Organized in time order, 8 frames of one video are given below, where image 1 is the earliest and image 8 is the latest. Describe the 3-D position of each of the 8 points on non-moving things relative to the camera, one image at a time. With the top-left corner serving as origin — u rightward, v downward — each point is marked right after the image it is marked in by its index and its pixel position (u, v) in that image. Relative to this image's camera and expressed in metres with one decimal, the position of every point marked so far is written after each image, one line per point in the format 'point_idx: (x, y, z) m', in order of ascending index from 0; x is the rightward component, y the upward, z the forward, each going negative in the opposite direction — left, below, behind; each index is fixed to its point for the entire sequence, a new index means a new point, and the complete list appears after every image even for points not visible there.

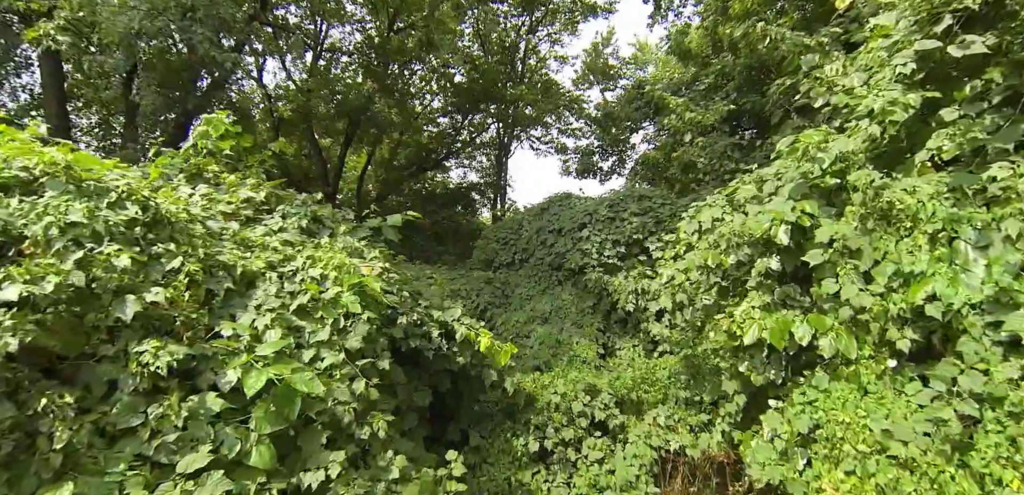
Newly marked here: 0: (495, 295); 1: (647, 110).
0: (-0.2, -0.7, +6.9) m
1: (+3.0, +2.9, +10.6) m
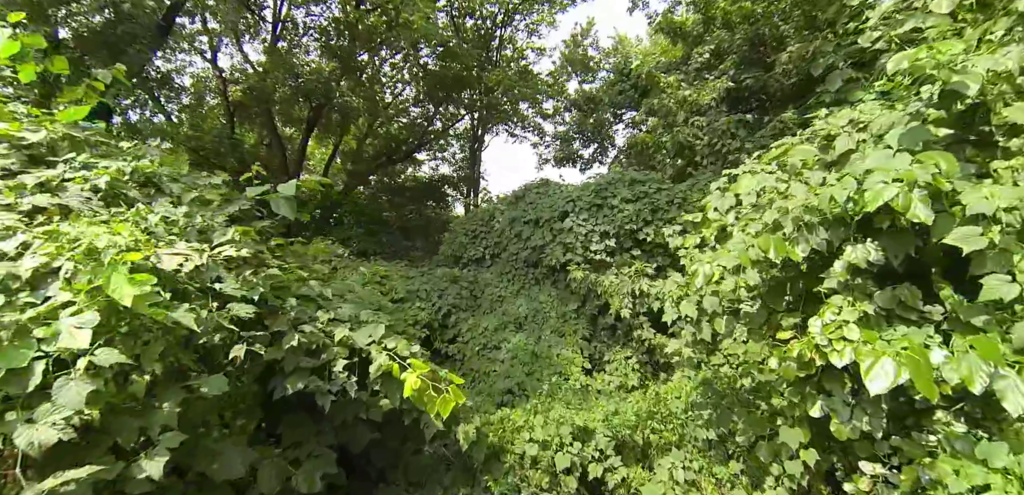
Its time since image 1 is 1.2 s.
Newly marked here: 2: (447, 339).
0: (-0.6, -0.6, +5.9) m
1: (+2.5, +3.0, +9.7) m
2: (-0.7, -1.0, +5.4) m
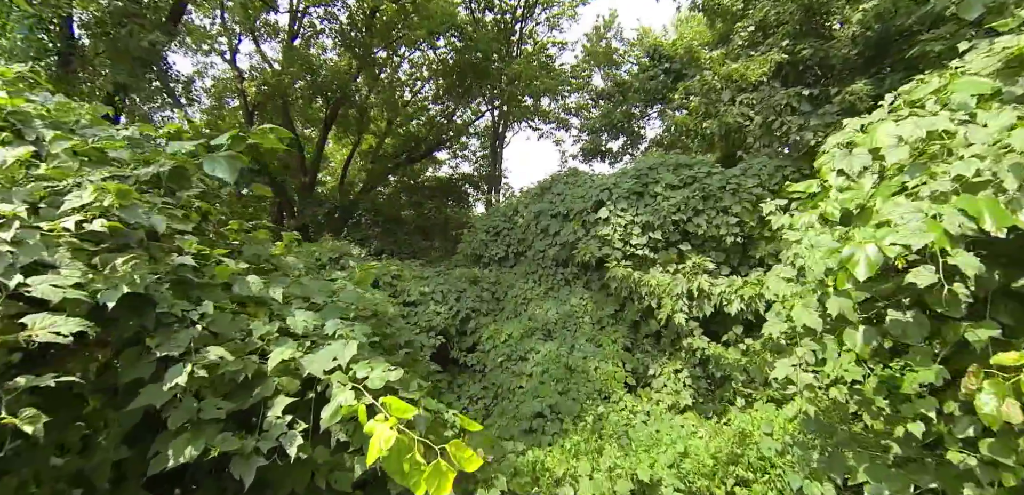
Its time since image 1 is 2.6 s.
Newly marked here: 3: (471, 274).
0: (-0.3, -0.5, +5.2) m
1: (+2.9, +3.0, +8.9) m
2: (-0.4, -1.0, +4.8) m
3: (-0.4, -0.3, +5.5) m
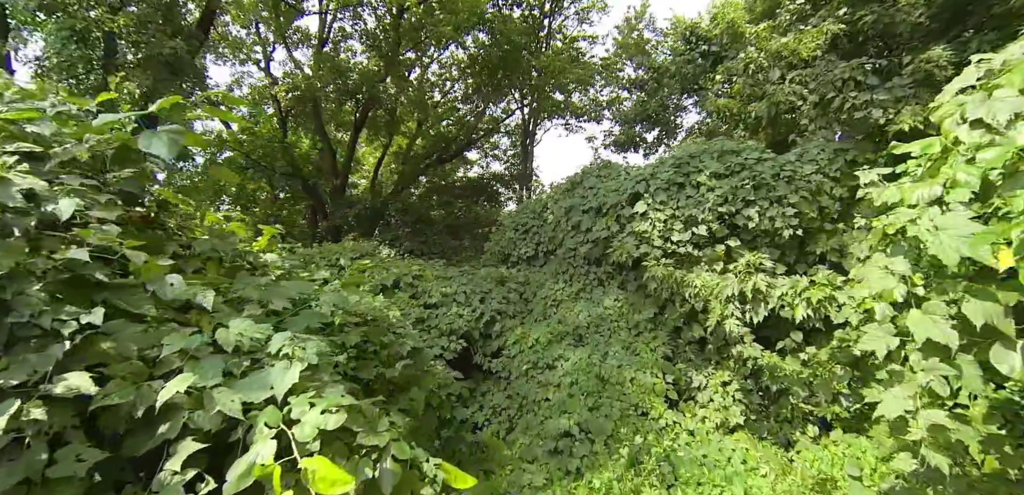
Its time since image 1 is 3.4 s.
0: (0.0, -0.5, +4.8) m
1: (+3.4, +3.1, +8.3) m
2: (-0.2, -1.0, +4.4) m
3: (-0.2, -0.3, +5.2) m
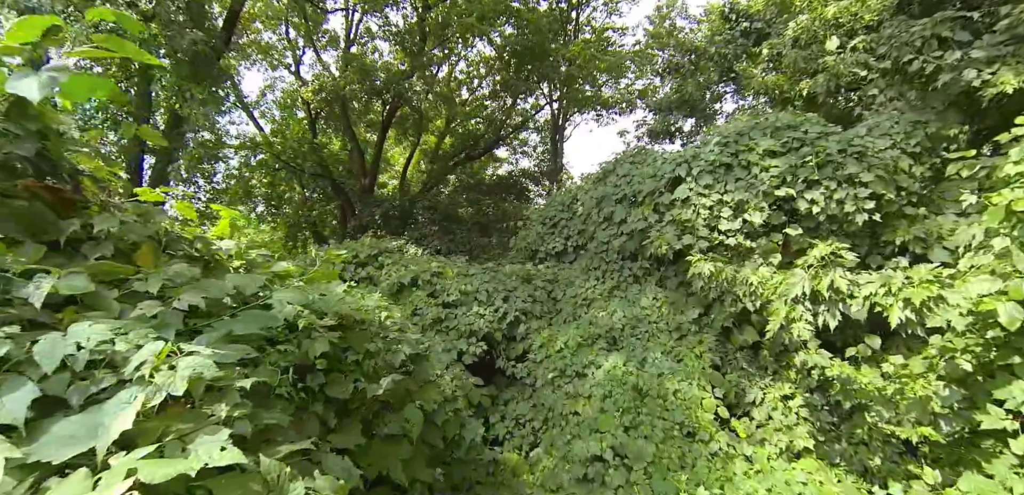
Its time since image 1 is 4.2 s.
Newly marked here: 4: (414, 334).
0: (+0.2, -0.5, +4.4) m
1: (+3.8, +3.1, +7.6) m
2: (0.0, -0.9, +4.0) m
3: (+0.1, -0.2, +4.7) m
4: (-0.4, -0.3, +1.9) m
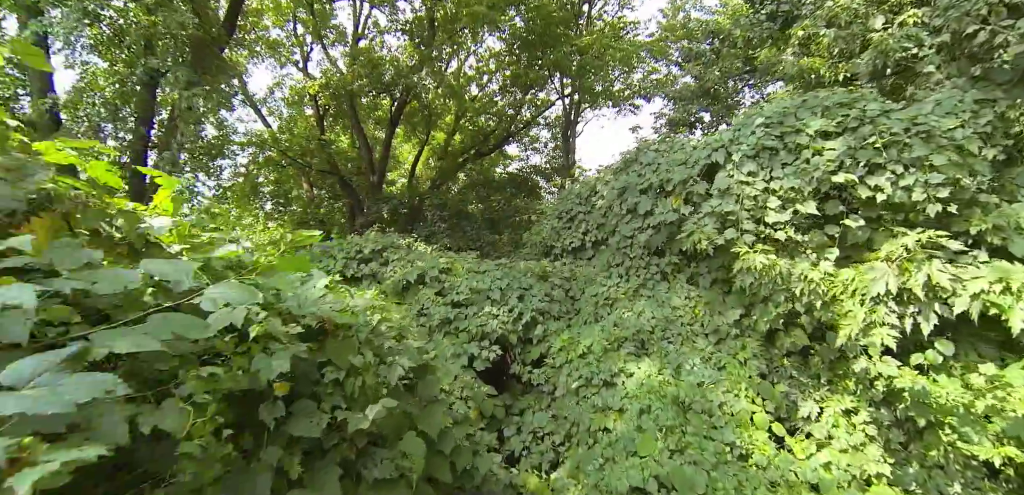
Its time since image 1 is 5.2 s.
0: (+0.3, -0.4, +4.0) m
1: (+4.0, +3.2, +7.2) m
2: (+0.2, -0.9, +3.6) m
3: (+0.2, -0.2, +4.4) m
4: (-0.3, -0.3, +1.5) m
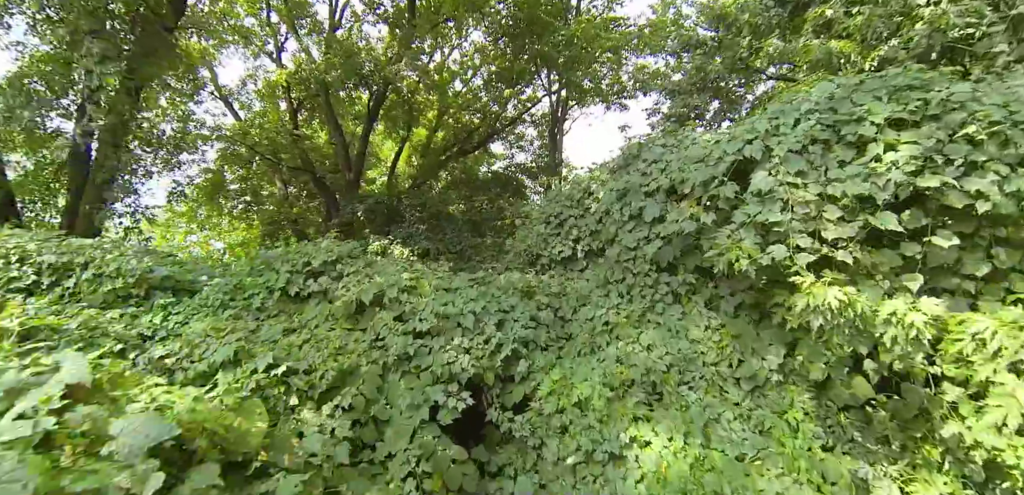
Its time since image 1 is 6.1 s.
0: (+0.2, -0.5, +3.3) m
1: (+3.7, +3.1, +6.5) m
2: (0.0, -1.0, +2.9) m
3: (+0.1, -0.3, +3.6) m
4: (-0.4, -0.4, +0.8) m
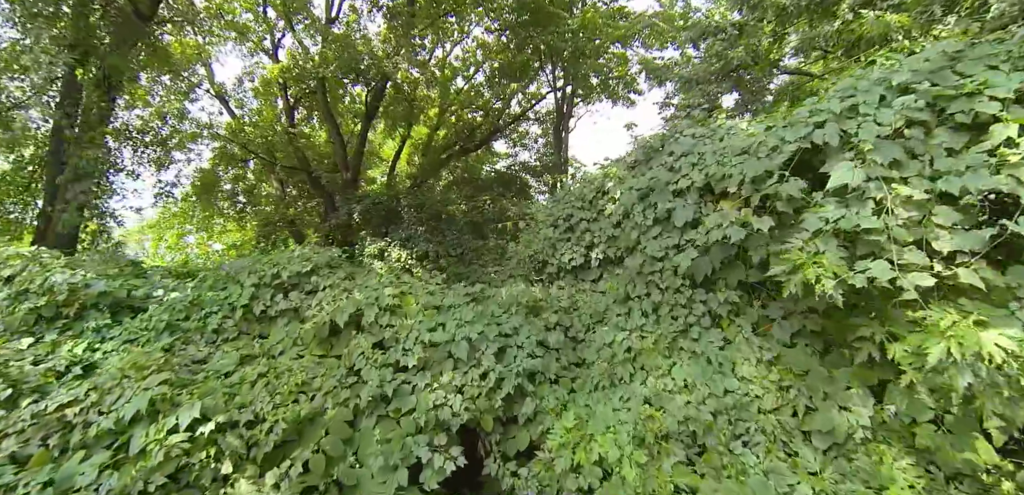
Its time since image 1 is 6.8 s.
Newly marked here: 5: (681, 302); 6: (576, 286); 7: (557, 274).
0: (+0.2, -0.6, +2.7) m
1: (+3.8, +3.0, +5.9) m
2: (0.0, -1.0, +2.3) m
3: (+0.1, -0.3, +3.0) m
4: (-0.4, -0.5, +0.2) m
5: (+1.0, -0.3, +2.7) m
6: (+0.5, -0.3, +3.5) m
7: (+0.4, -0.2, +3.8) m
